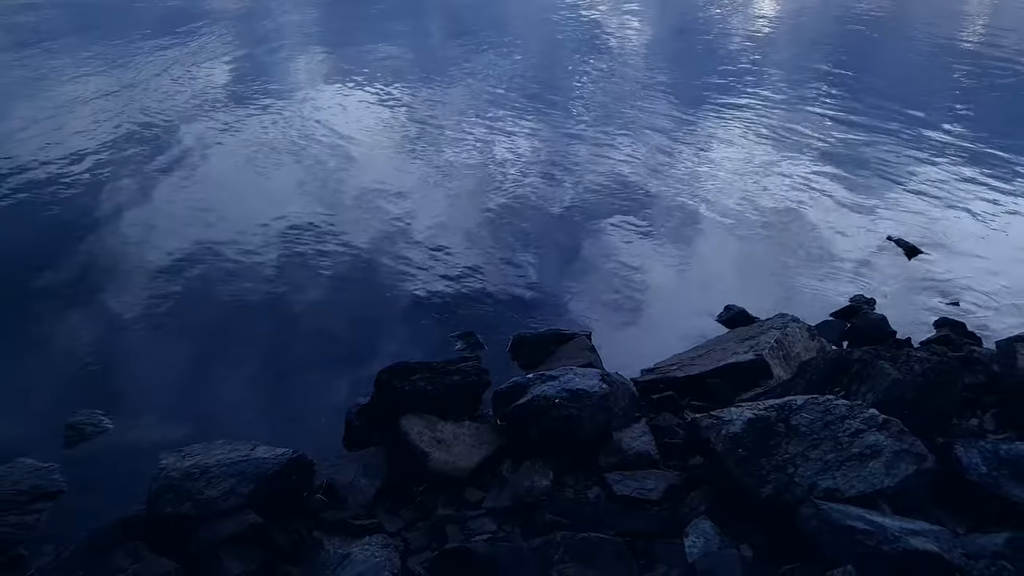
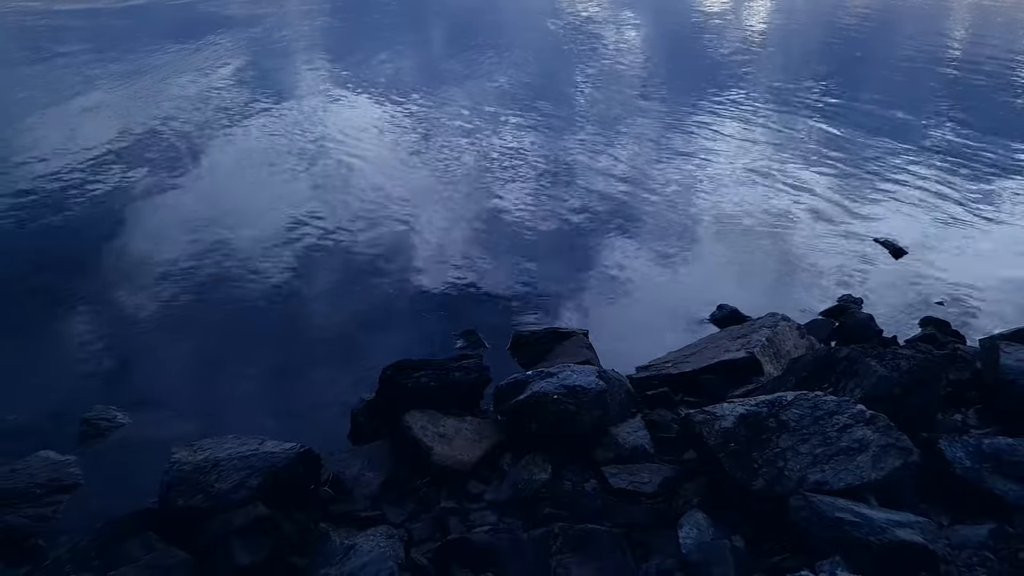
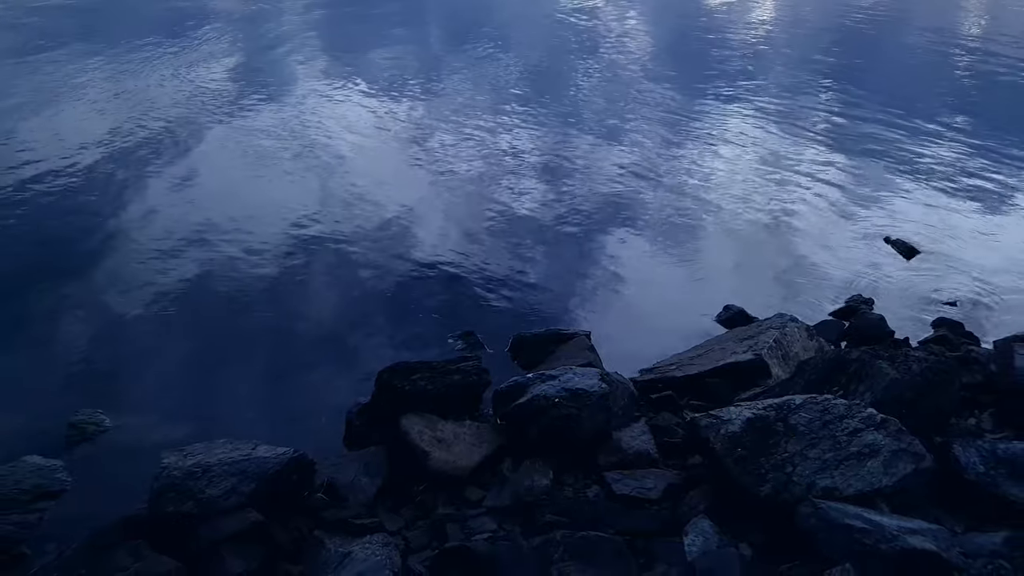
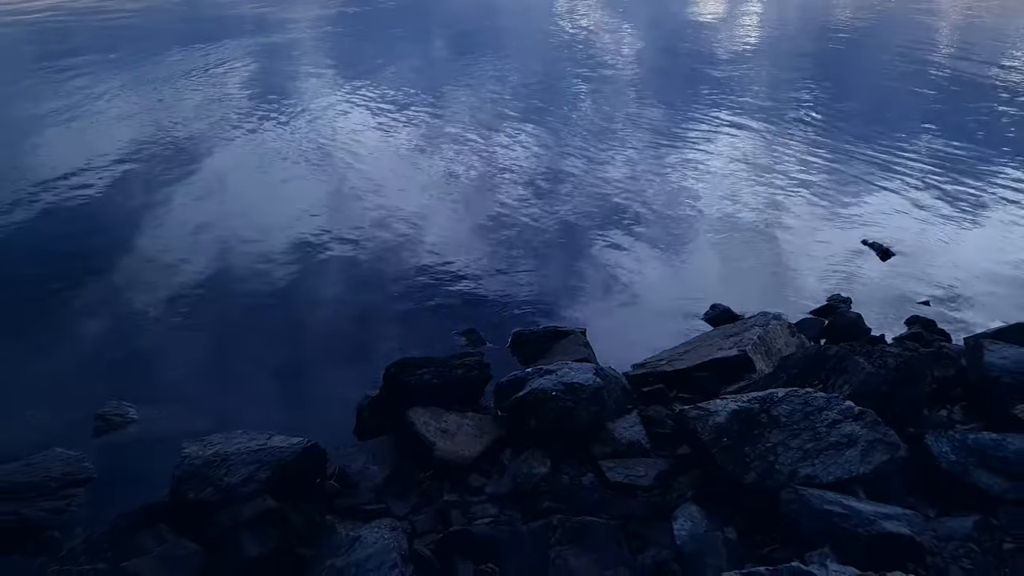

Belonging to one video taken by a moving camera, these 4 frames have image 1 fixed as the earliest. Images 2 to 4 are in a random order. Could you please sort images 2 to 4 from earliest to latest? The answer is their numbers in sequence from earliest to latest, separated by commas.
3, 2, 4
